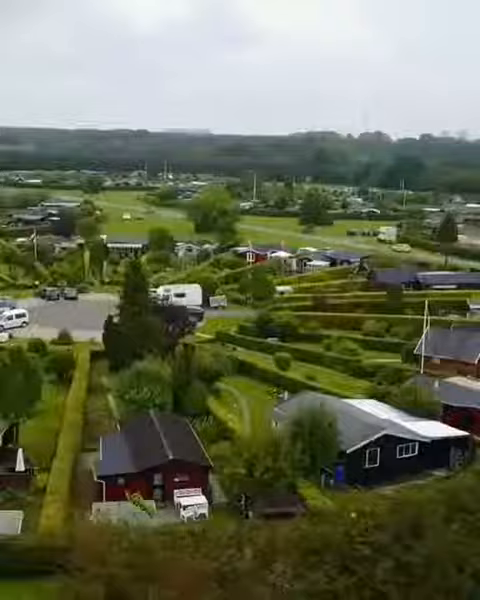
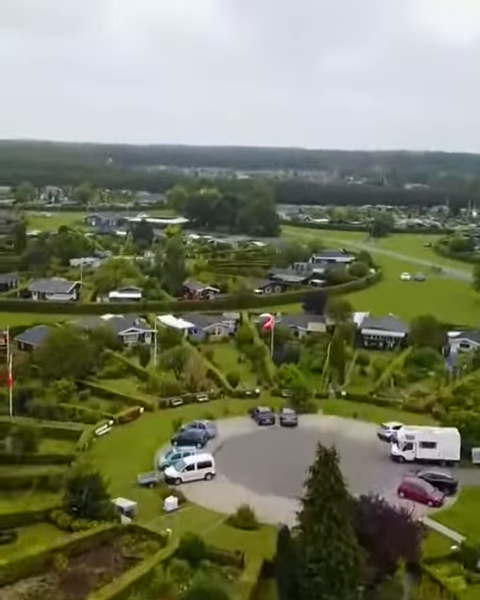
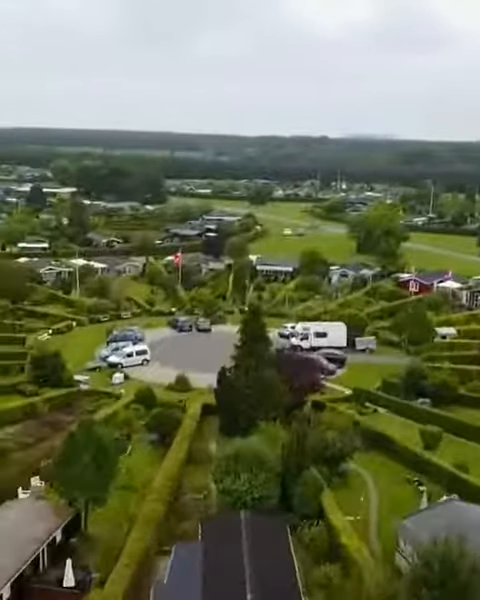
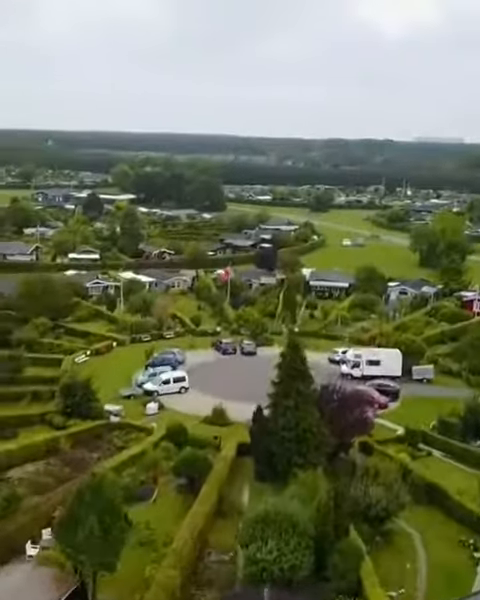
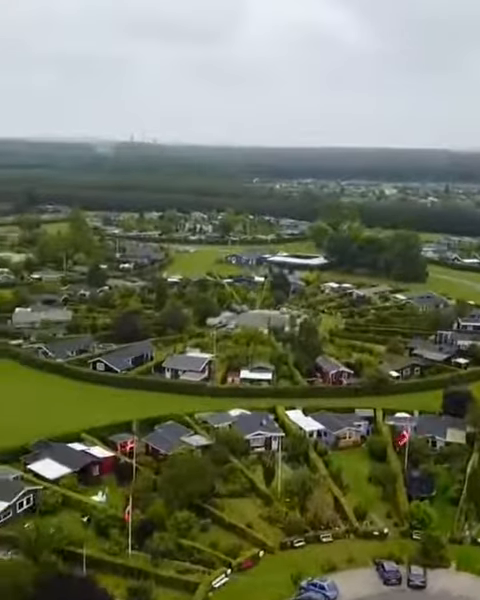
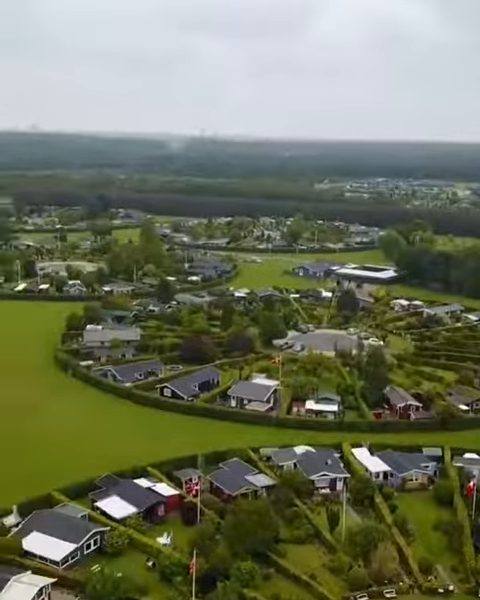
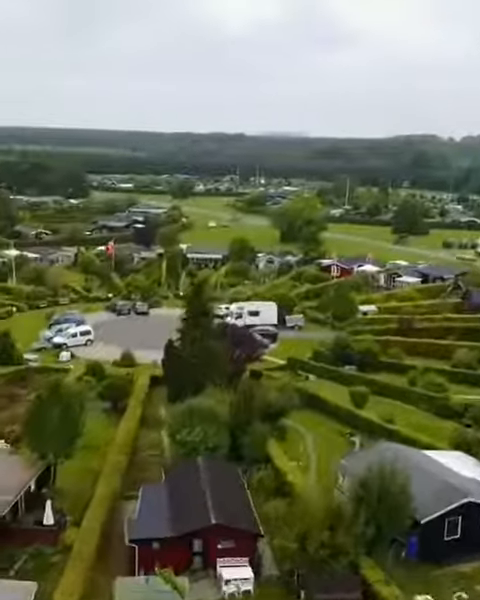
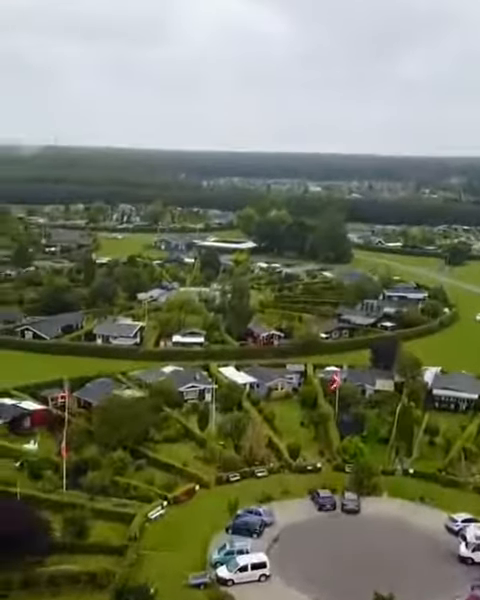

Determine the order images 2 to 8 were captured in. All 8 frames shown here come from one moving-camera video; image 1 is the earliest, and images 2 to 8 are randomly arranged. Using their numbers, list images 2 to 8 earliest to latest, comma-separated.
7, 3, 4, 2, 8, 5, 6
